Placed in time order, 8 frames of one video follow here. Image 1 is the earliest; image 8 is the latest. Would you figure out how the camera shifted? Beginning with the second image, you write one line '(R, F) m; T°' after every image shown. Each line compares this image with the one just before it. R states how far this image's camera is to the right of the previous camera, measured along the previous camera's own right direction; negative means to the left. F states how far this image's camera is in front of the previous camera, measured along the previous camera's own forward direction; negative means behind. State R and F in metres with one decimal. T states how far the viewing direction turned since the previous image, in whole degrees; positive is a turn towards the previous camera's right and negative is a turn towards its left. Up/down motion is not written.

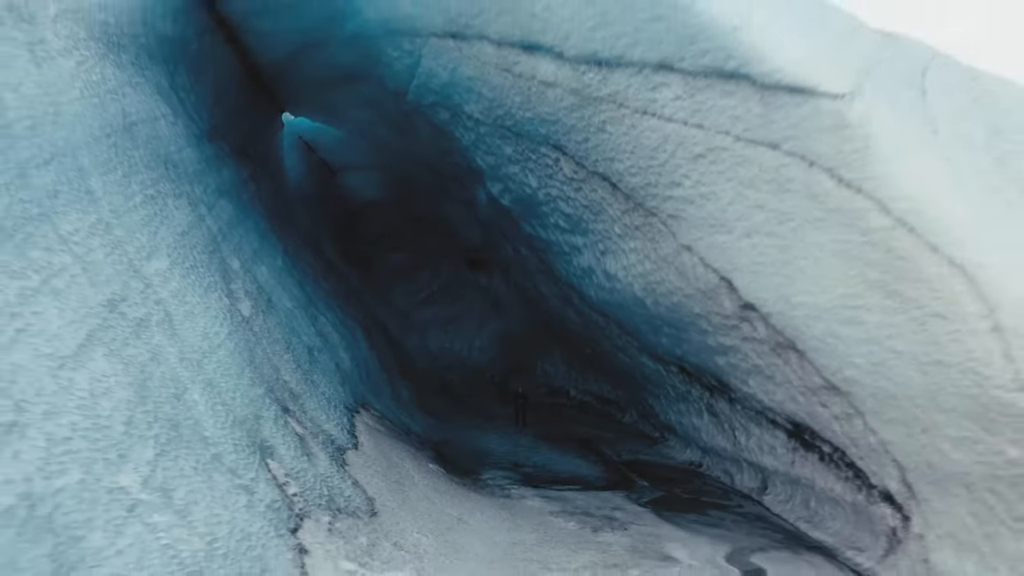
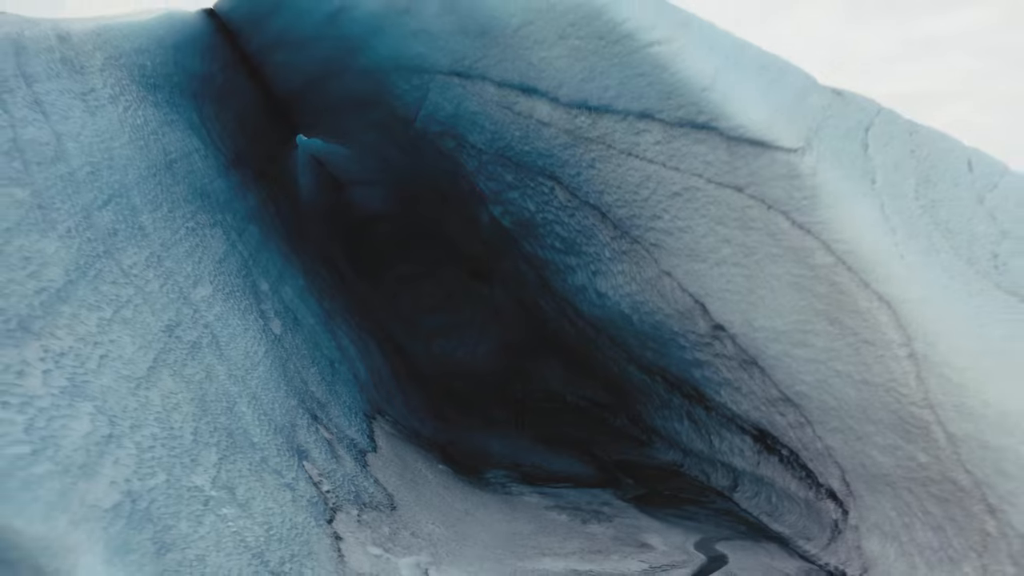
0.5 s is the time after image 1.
(0.0, -0.2) m; -1°
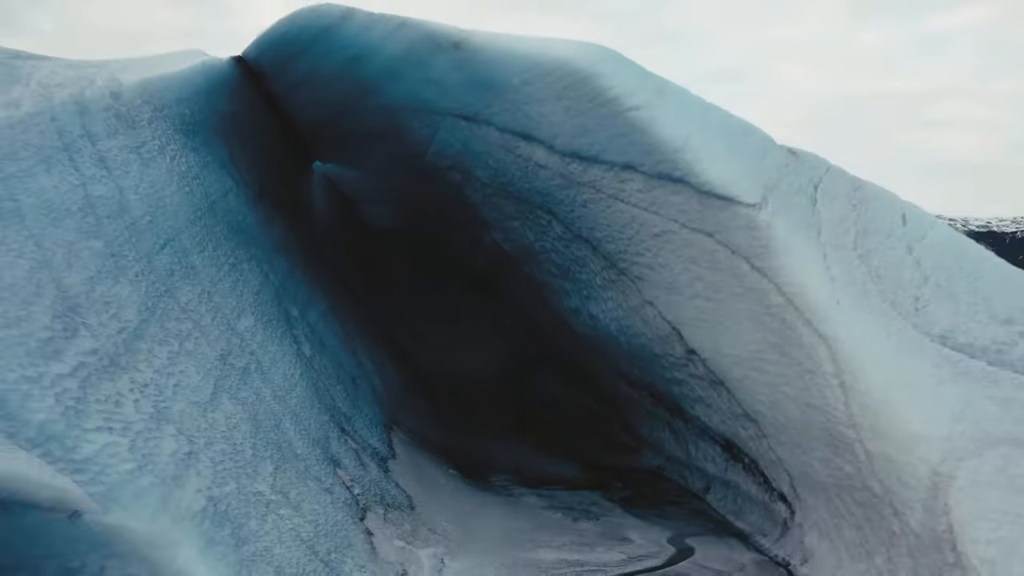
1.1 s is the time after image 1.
(0.0, -0.2) m; 0°
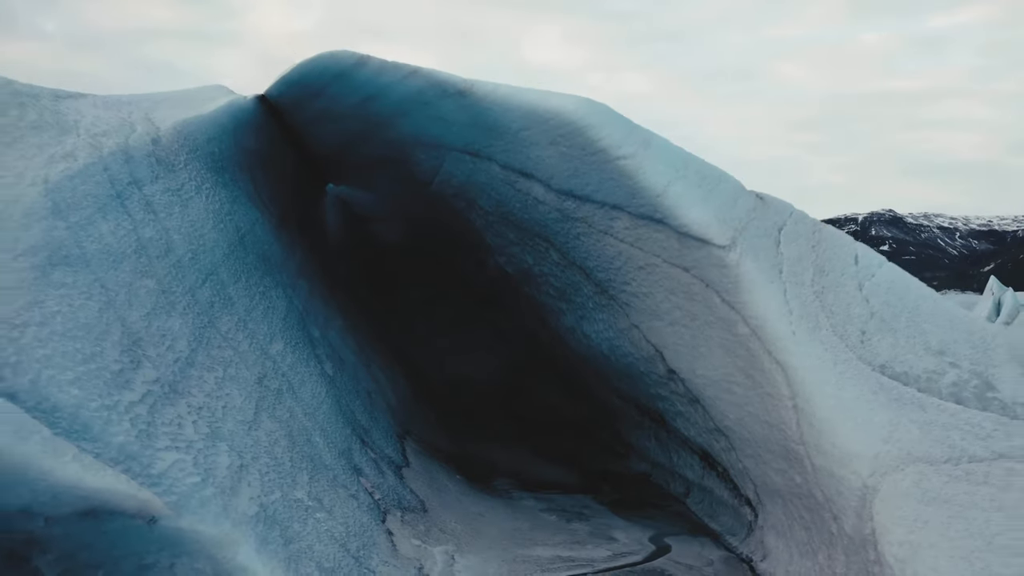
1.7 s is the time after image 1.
(0.0, -0.2) m; 0°
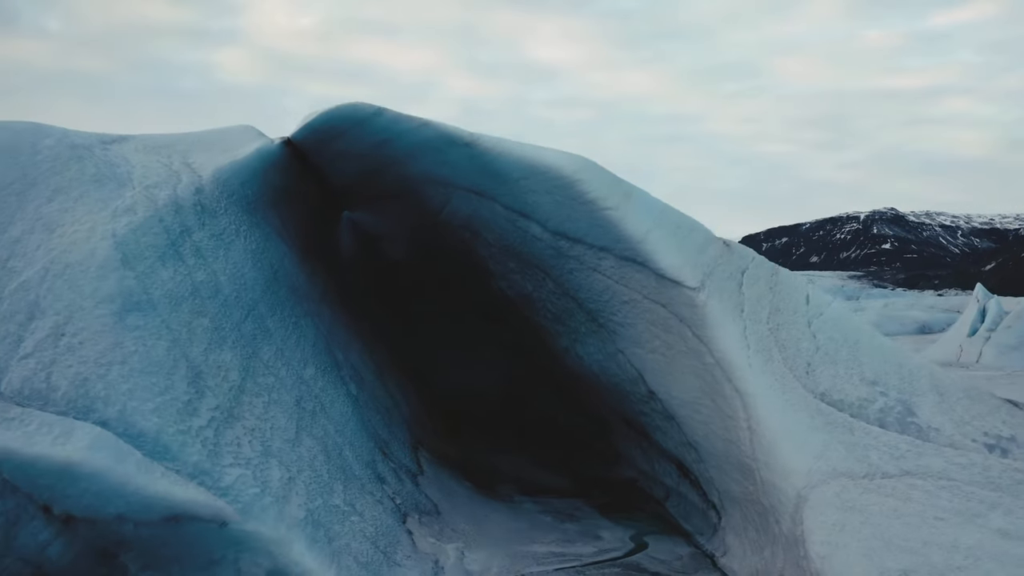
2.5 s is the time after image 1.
(0.0, -0.3) m; 0°
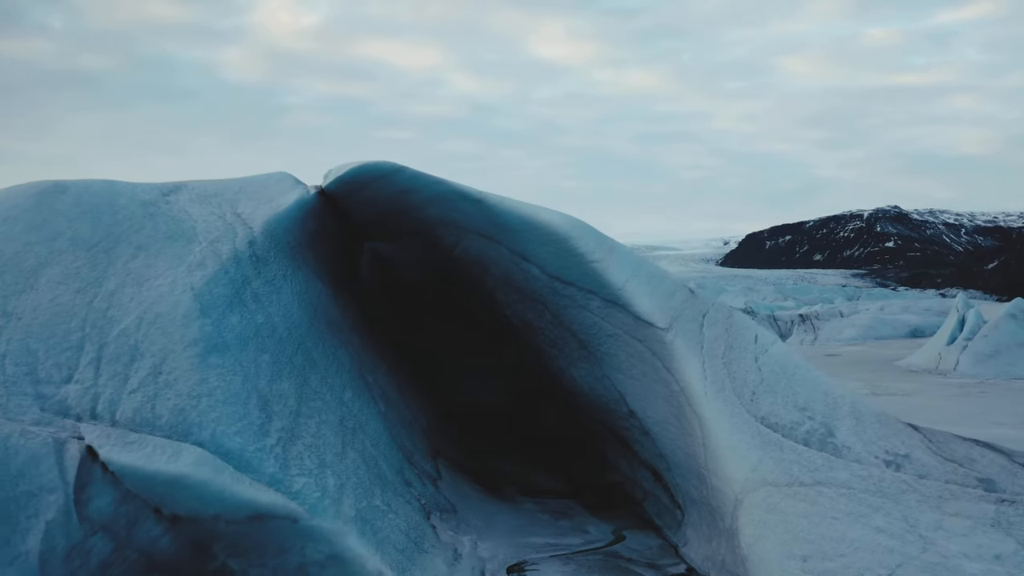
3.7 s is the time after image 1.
(0.0, -0.5) m; 0°
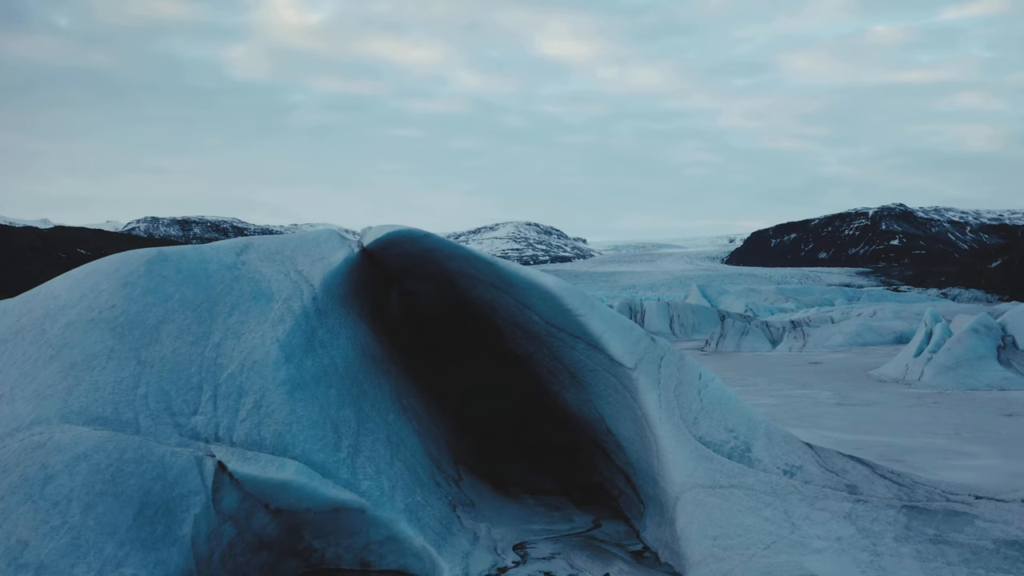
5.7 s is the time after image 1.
(0.0, -0.9) m; 0°
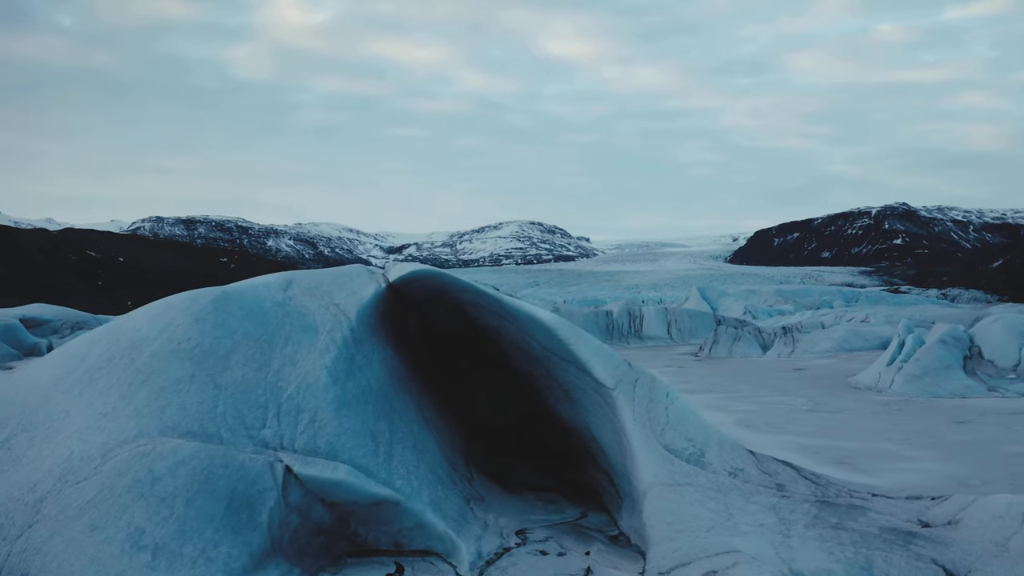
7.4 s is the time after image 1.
(0.0, -0.8) m; 0°
